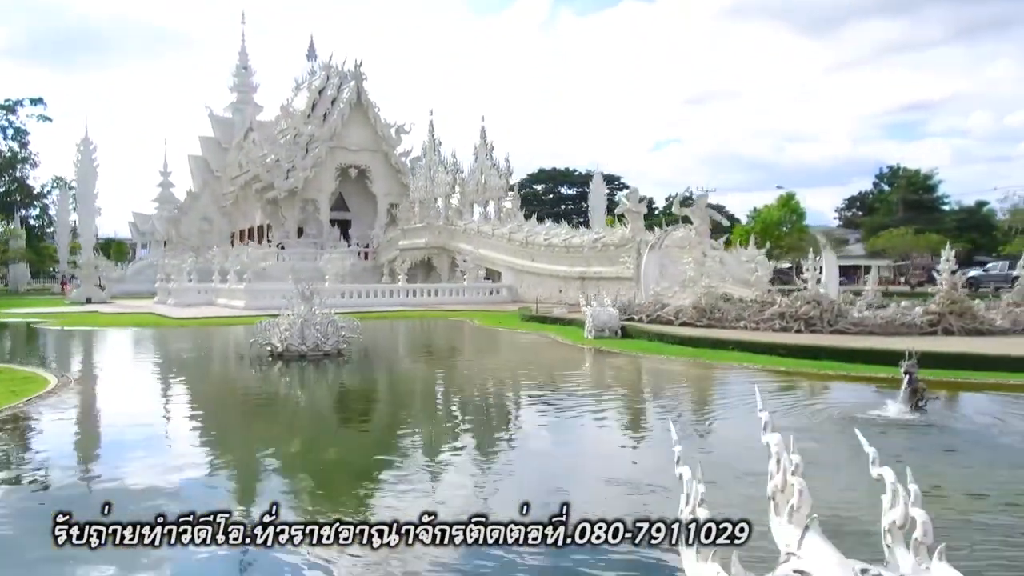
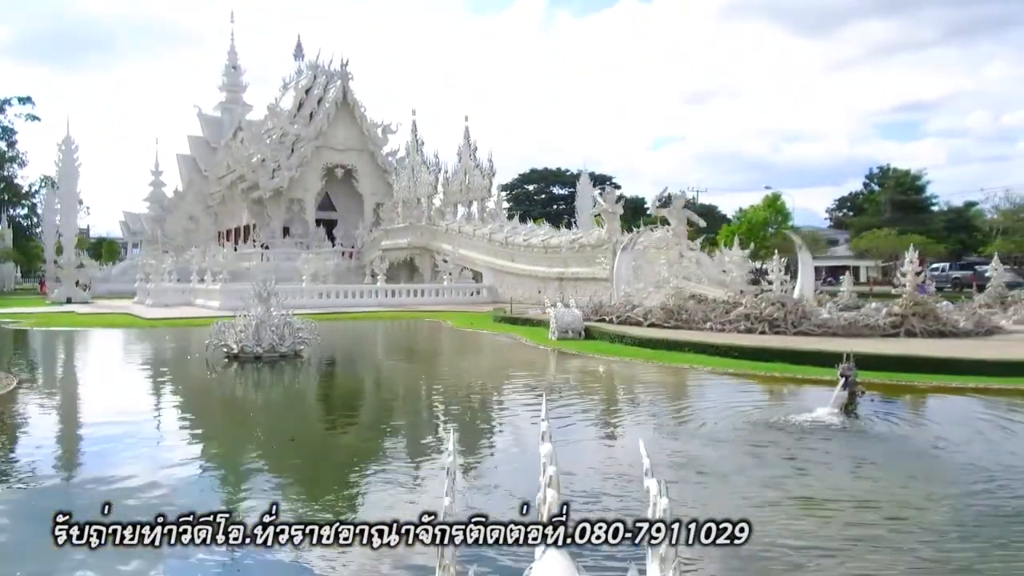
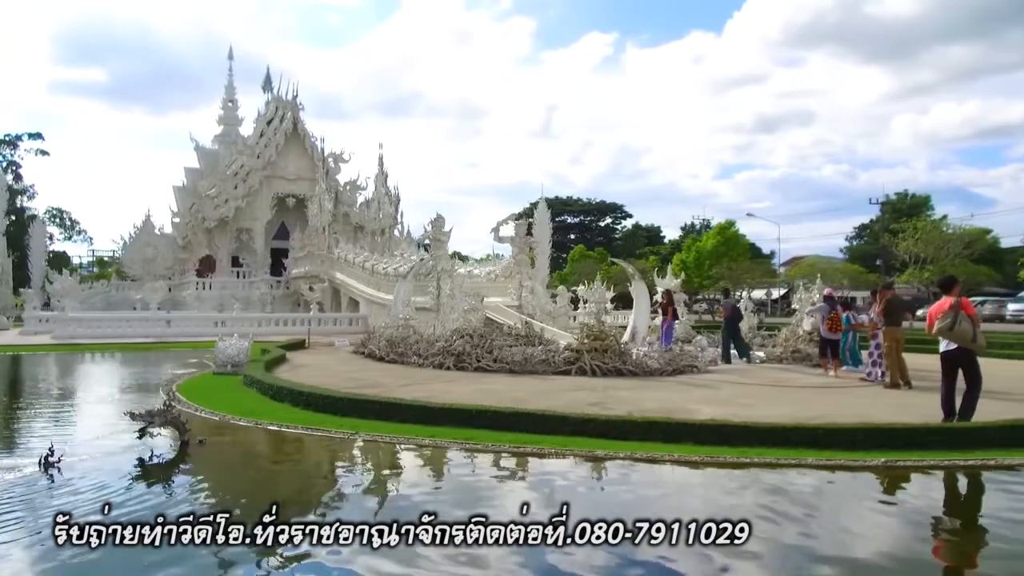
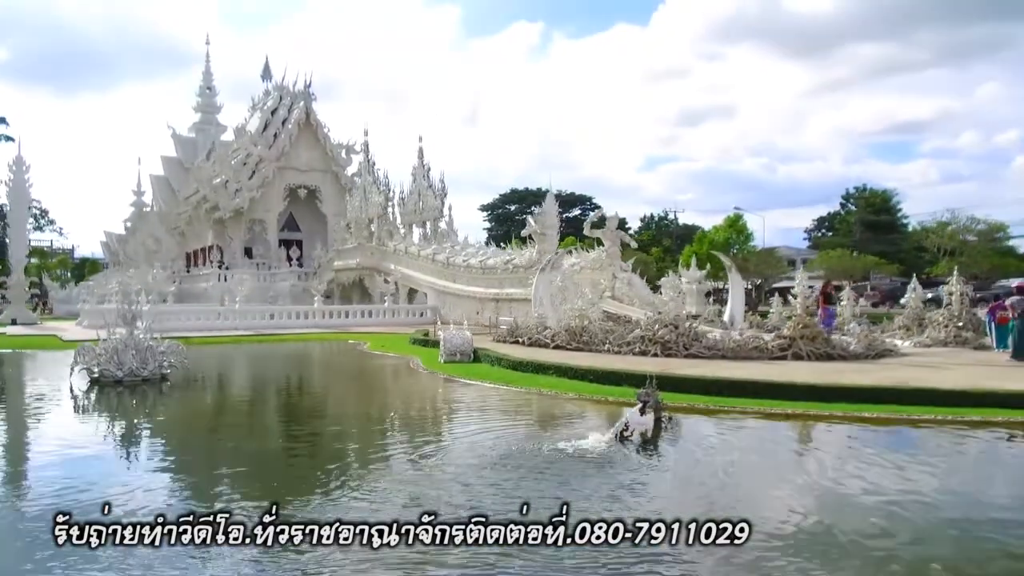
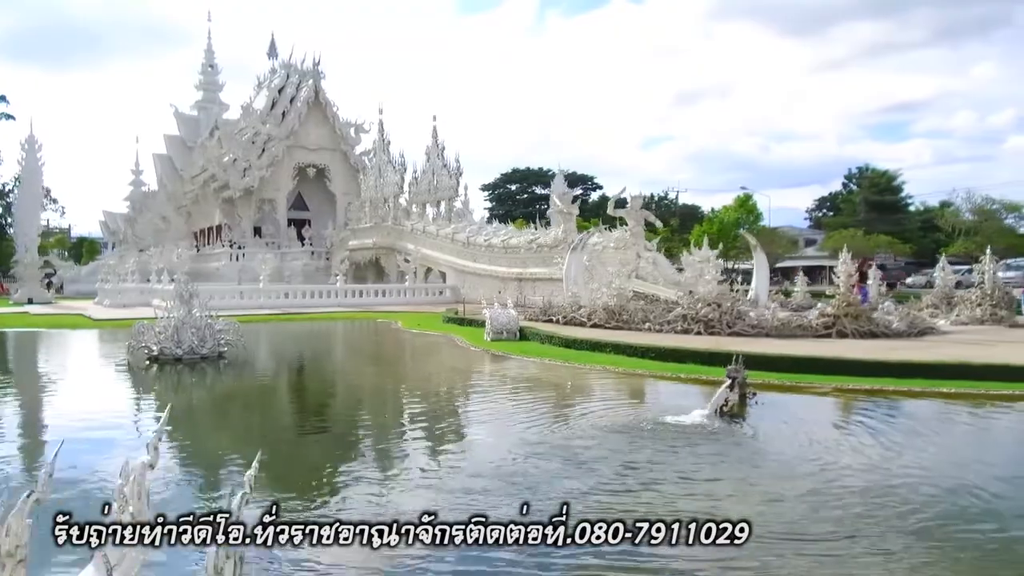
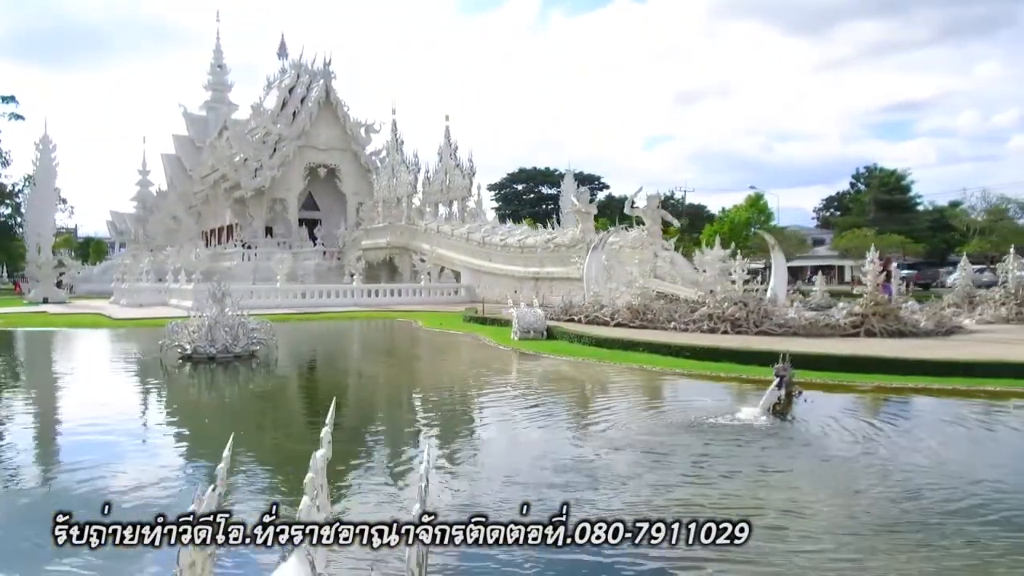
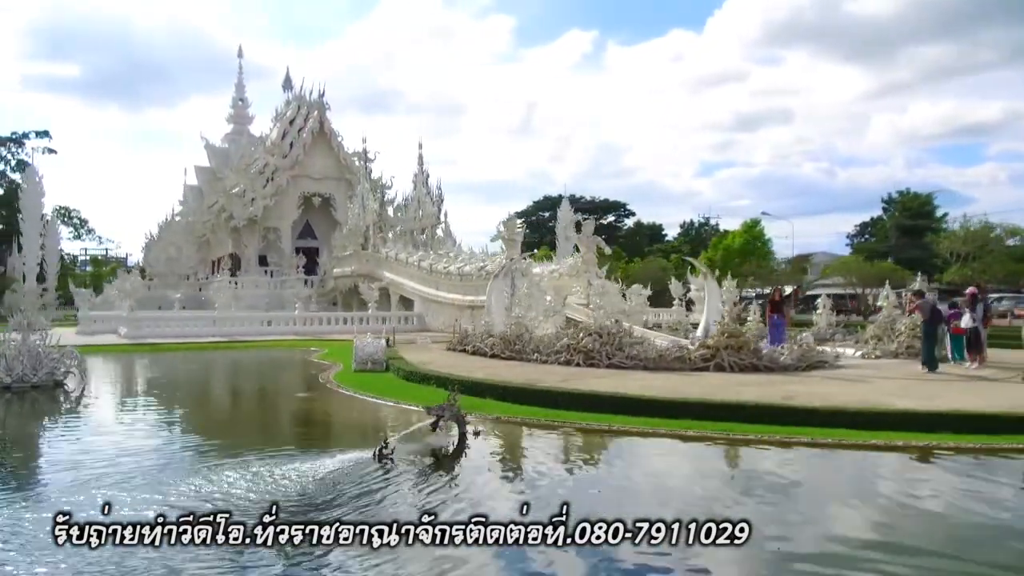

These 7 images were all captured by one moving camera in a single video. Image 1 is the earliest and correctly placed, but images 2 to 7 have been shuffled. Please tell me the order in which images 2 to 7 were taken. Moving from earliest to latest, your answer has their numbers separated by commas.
2, 6, 5, 4, 7, 3
